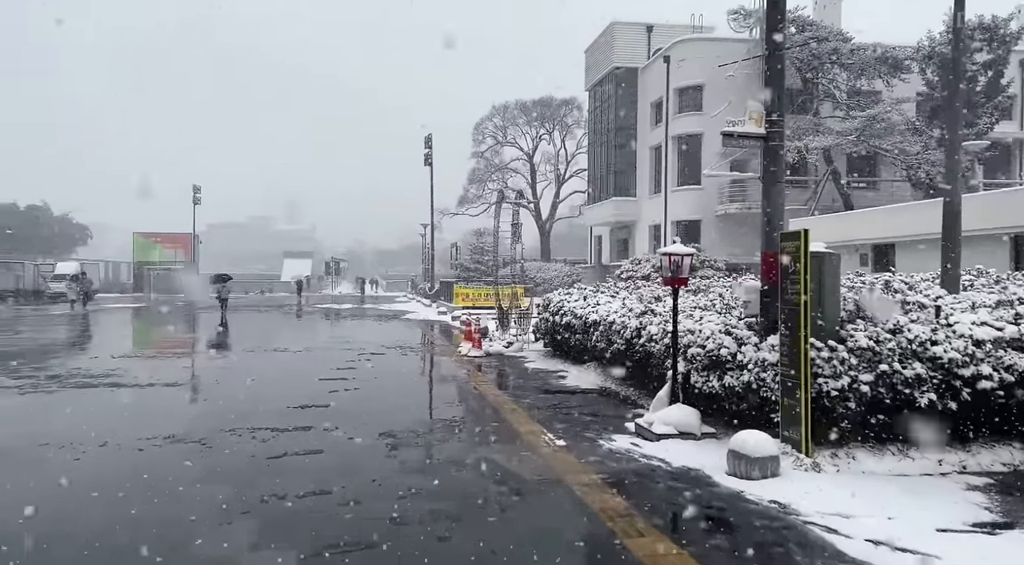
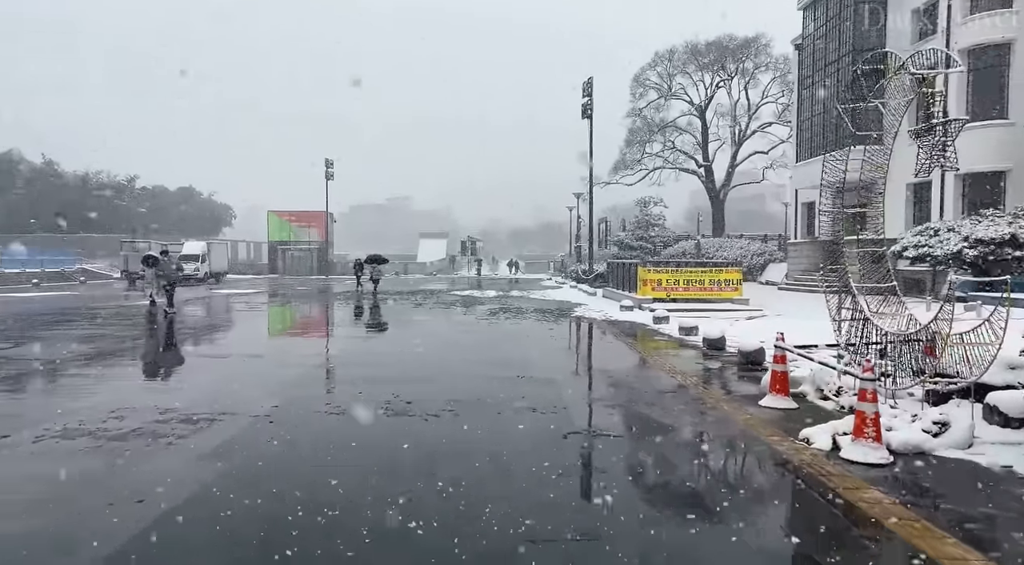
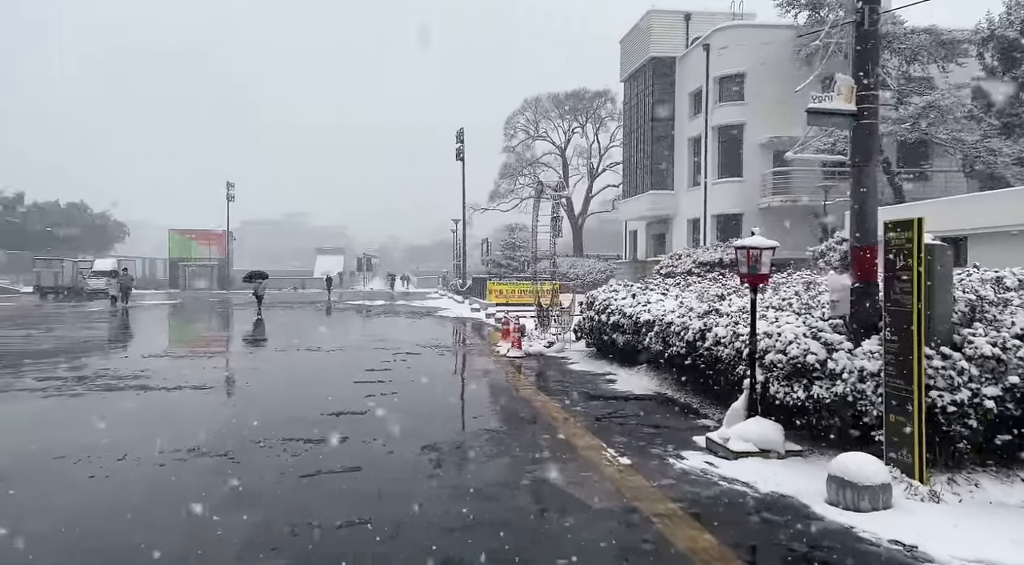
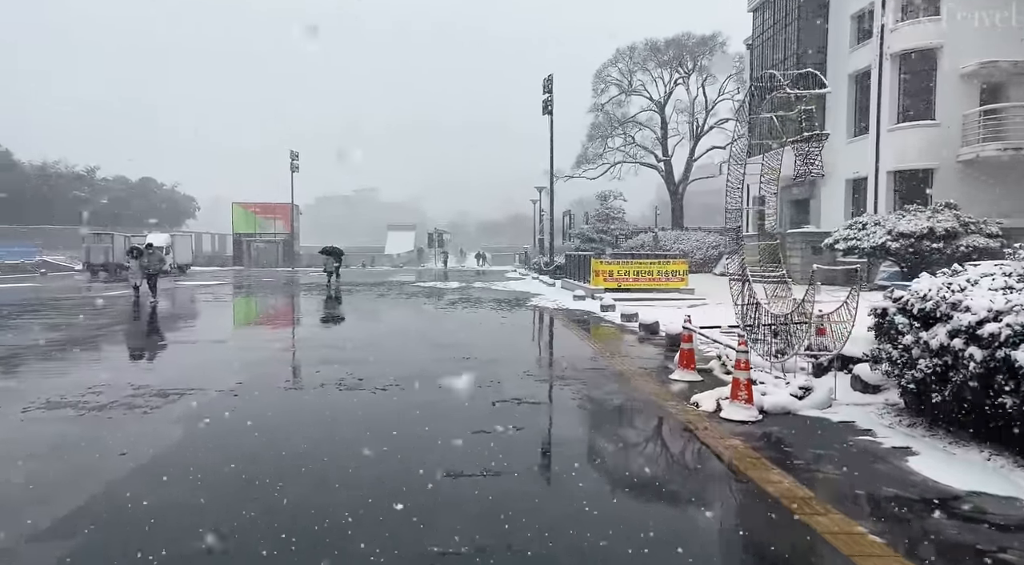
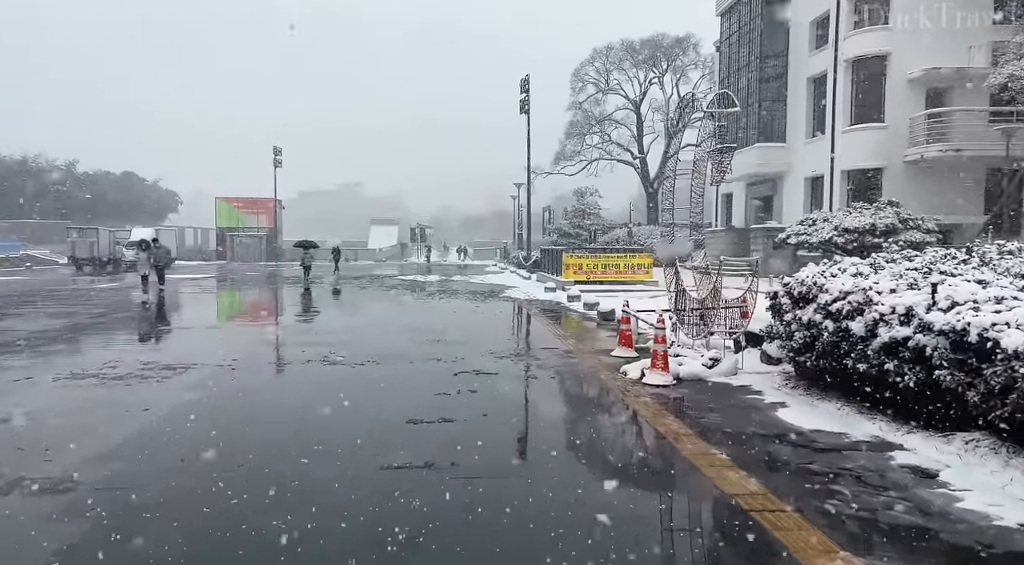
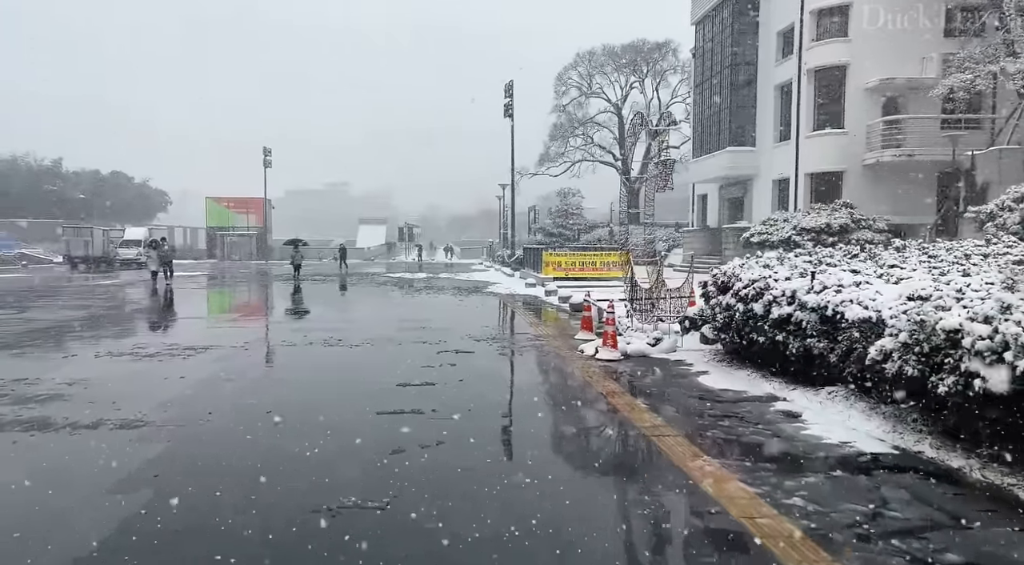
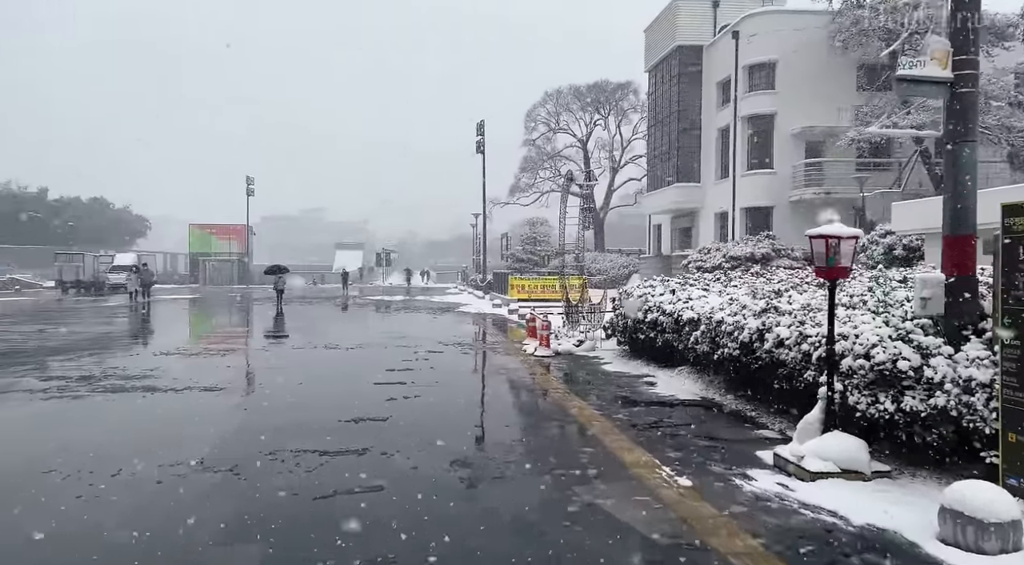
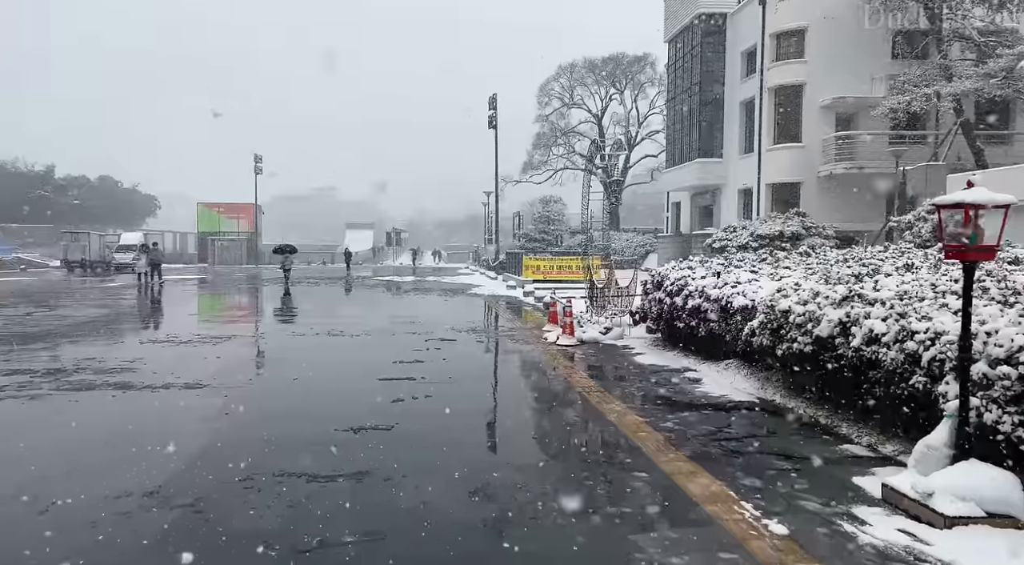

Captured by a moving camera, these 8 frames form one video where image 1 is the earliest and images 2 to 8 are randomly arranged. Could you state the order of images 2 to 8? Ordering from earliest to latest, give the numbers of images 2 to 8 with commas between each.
3, 7, 8, 6, 5, 4, 2
